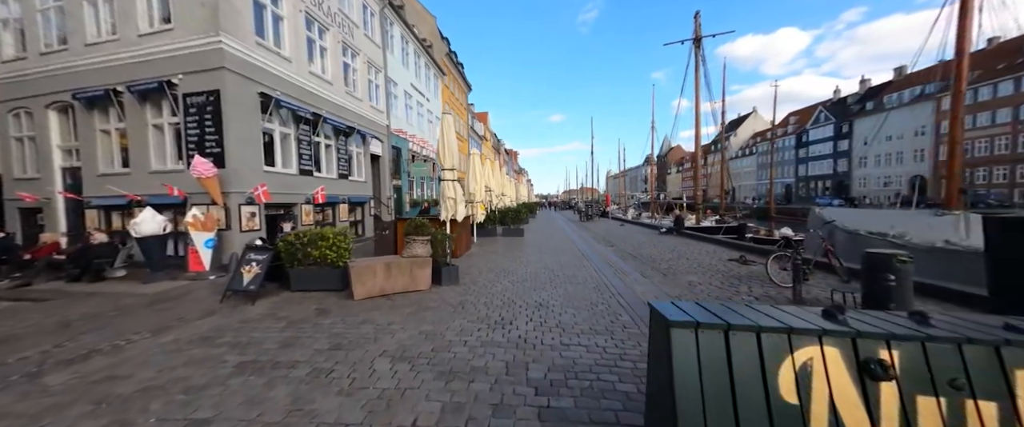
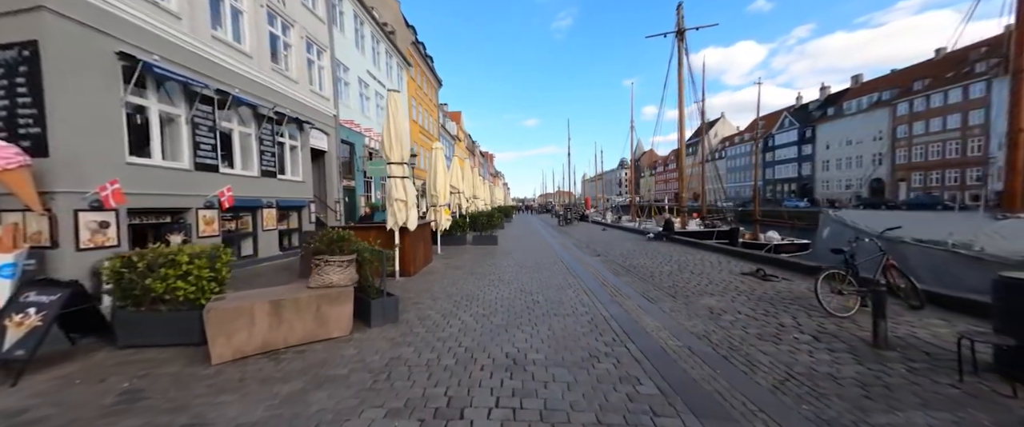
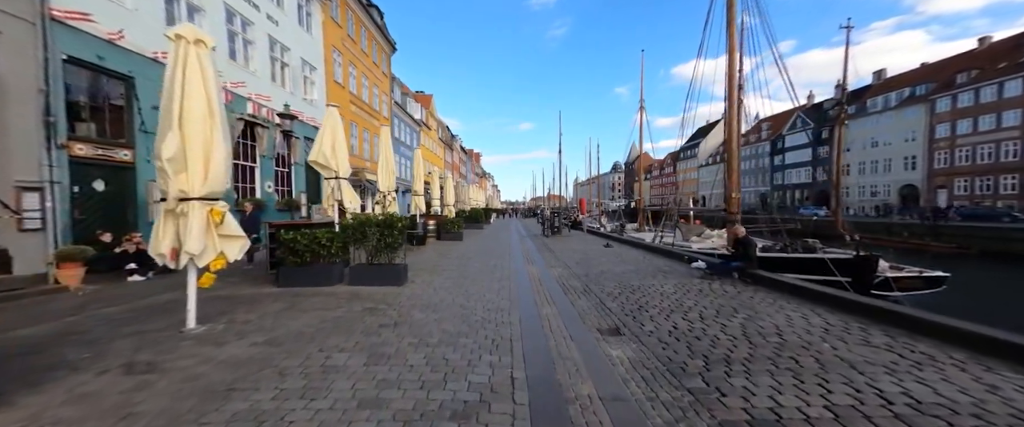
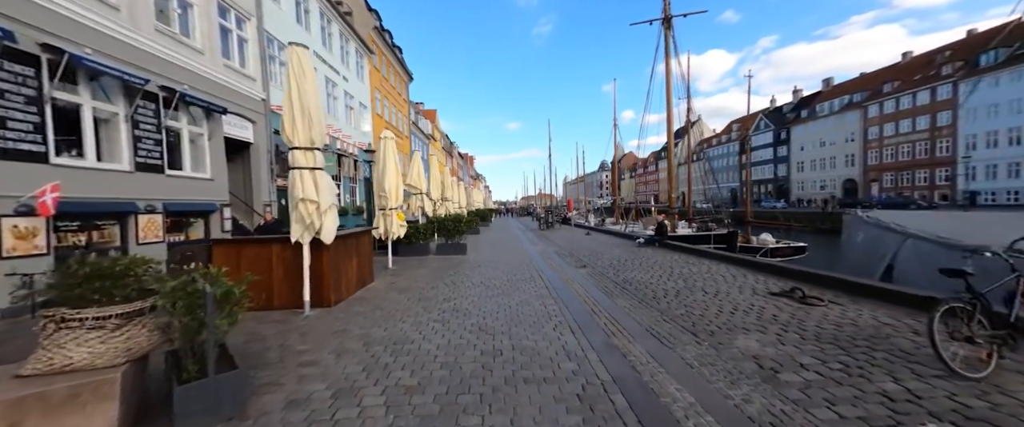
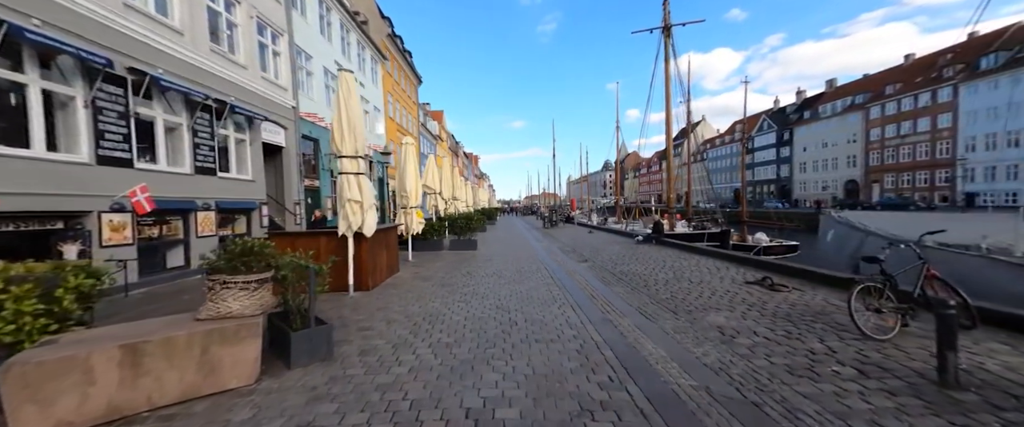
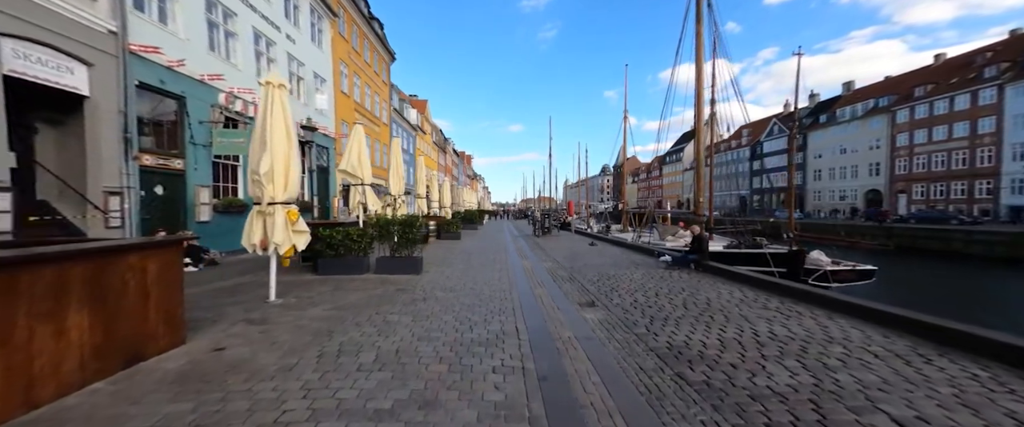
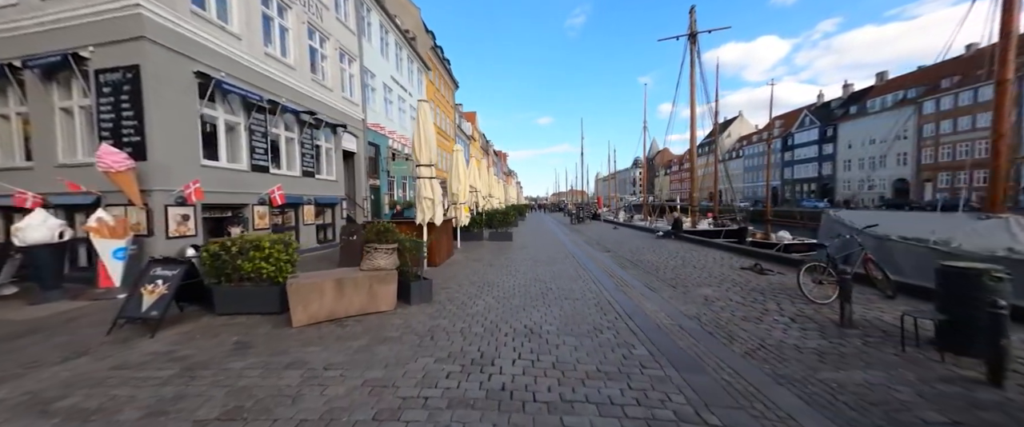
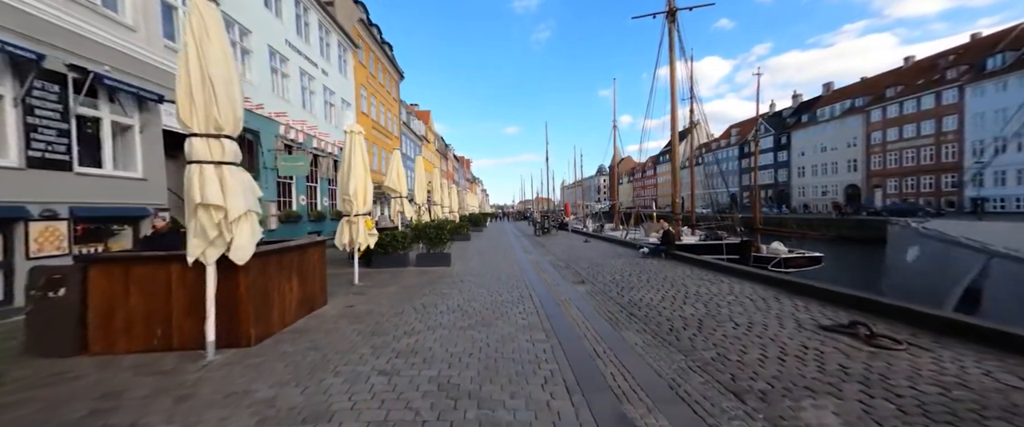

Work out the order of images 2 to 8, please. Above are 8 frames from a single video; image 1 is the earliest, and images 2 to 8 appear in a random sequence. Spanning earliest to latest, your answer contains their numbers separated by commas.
7, 2, 5, 4, 8, 6, 3
